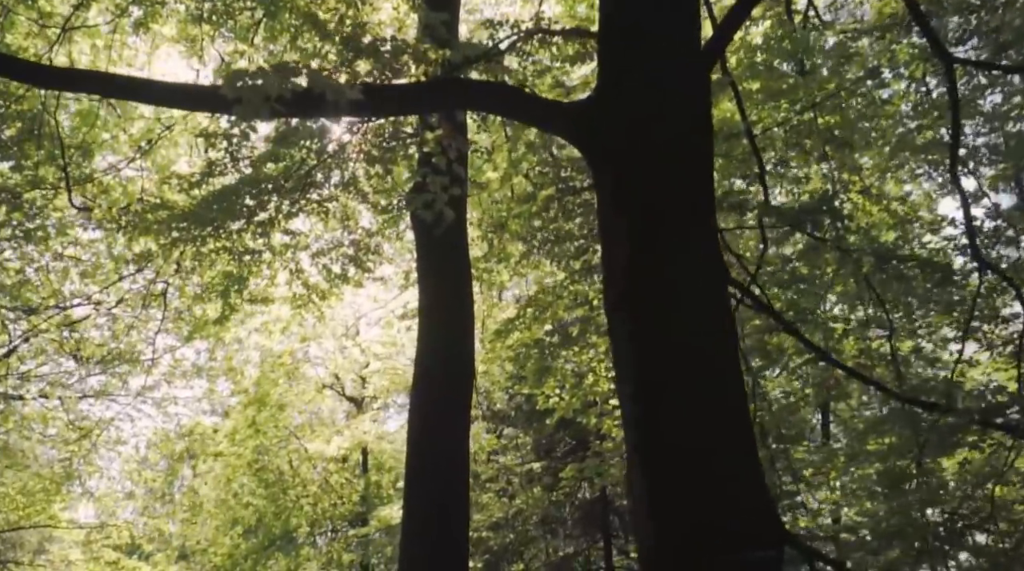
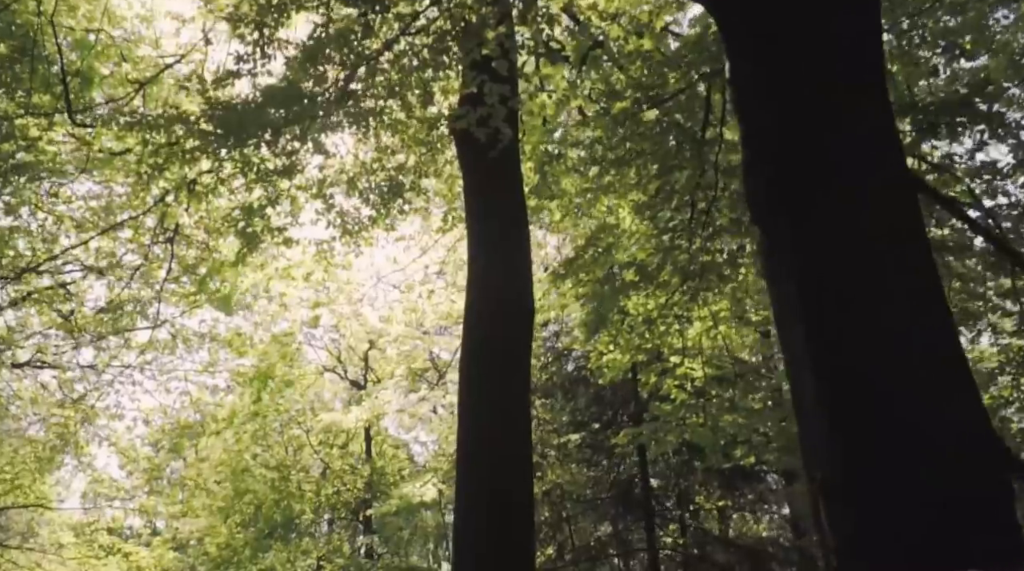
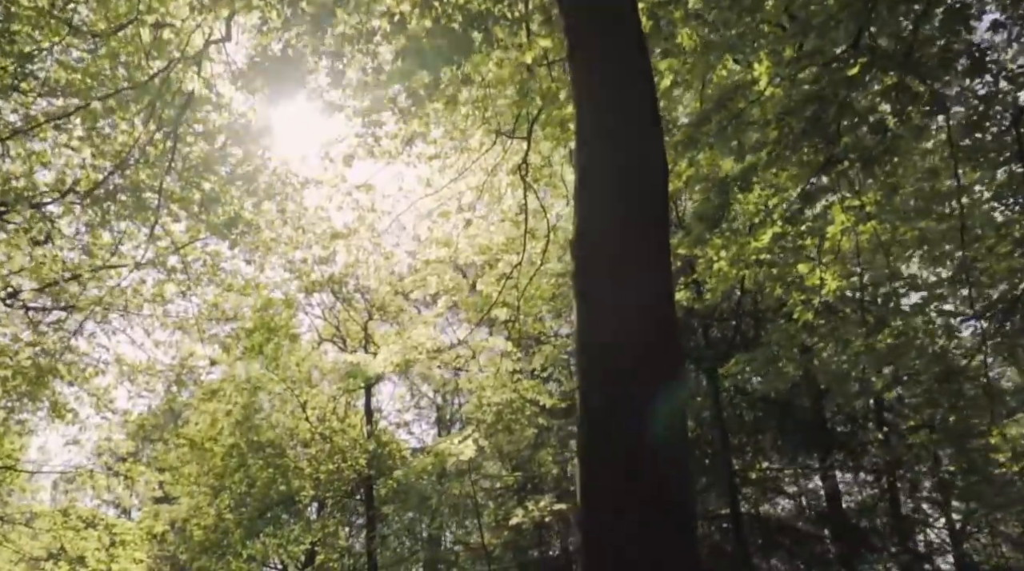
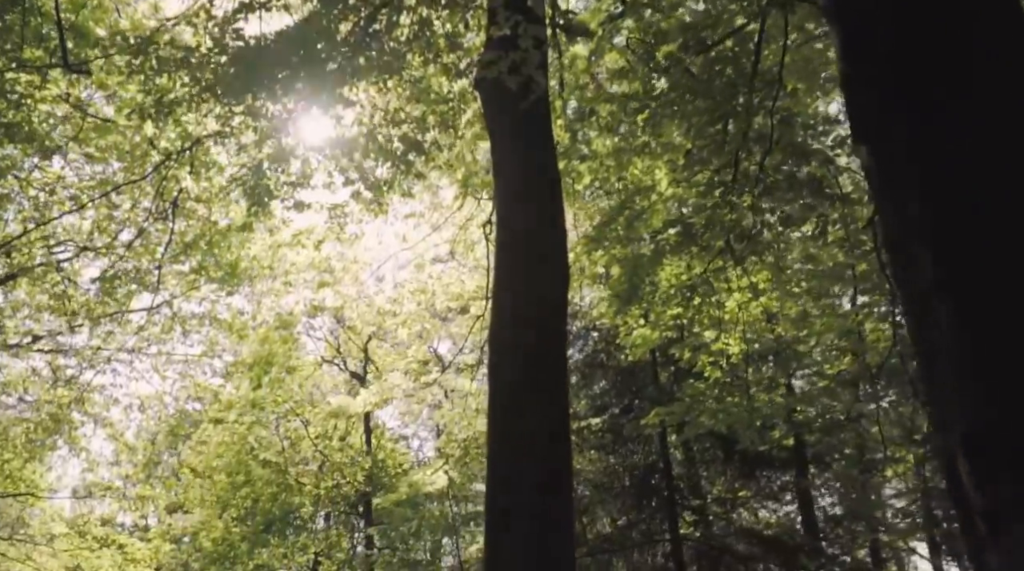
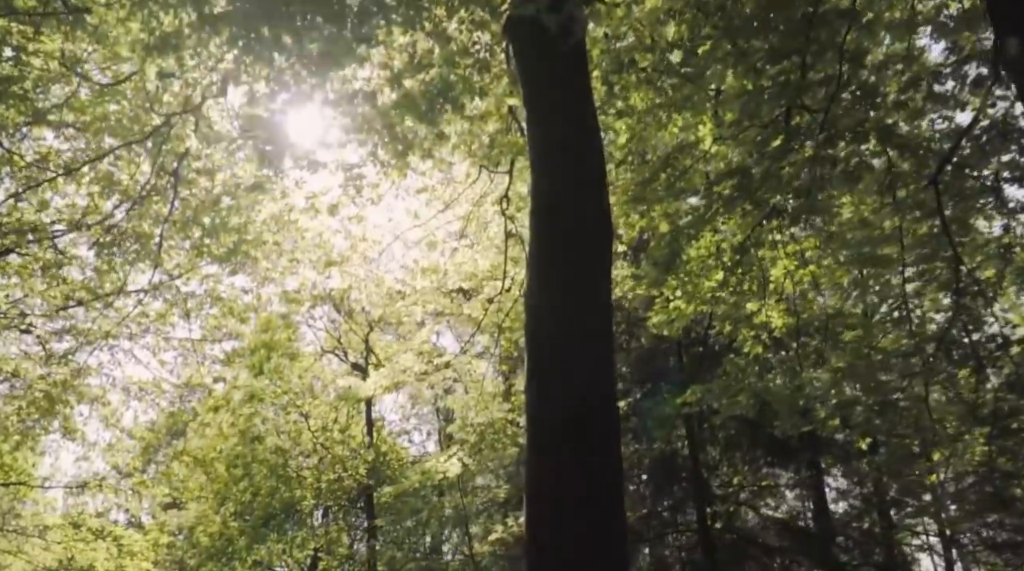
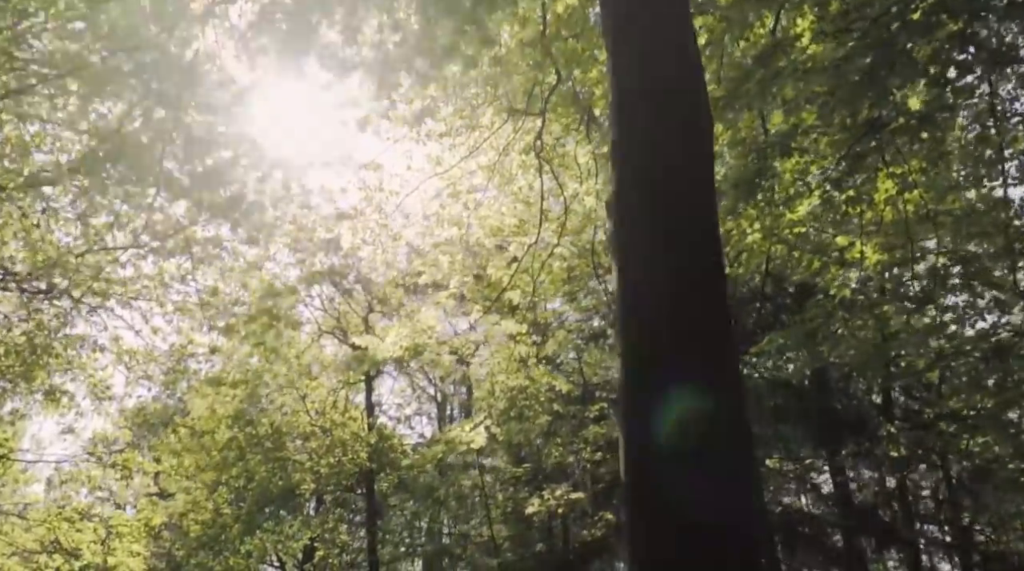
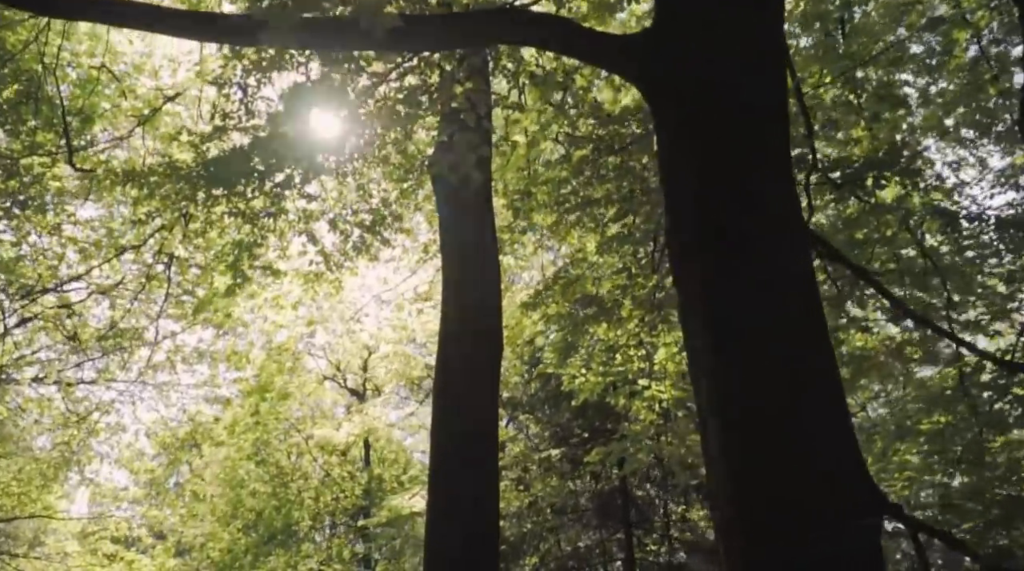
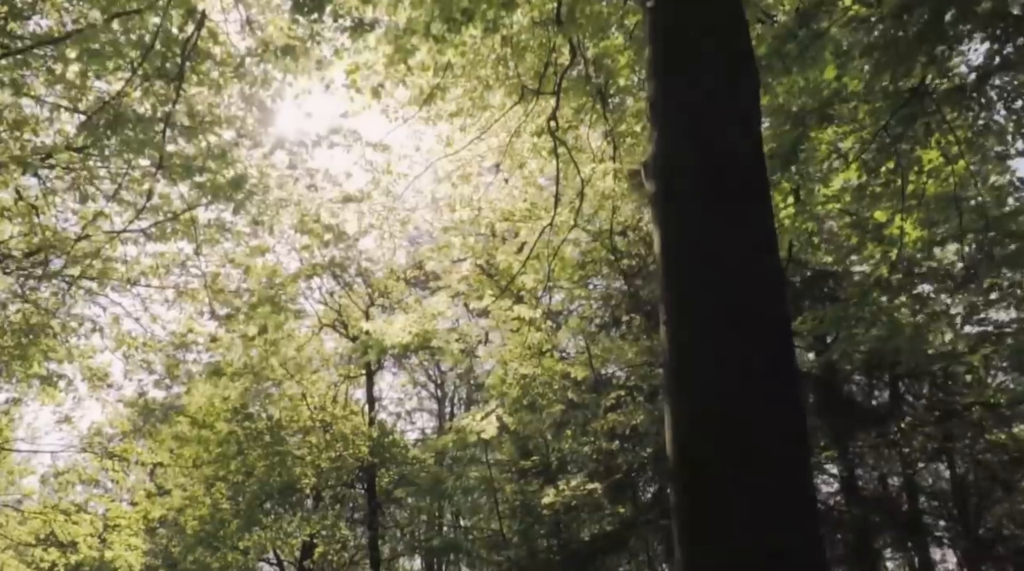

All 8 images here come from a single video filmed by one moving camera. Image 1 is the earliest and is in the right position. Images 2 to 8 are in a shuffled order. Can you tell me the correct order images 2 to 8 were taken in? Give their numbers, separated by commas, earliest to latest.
7, 2, 4, 5, 3, 6, 8
